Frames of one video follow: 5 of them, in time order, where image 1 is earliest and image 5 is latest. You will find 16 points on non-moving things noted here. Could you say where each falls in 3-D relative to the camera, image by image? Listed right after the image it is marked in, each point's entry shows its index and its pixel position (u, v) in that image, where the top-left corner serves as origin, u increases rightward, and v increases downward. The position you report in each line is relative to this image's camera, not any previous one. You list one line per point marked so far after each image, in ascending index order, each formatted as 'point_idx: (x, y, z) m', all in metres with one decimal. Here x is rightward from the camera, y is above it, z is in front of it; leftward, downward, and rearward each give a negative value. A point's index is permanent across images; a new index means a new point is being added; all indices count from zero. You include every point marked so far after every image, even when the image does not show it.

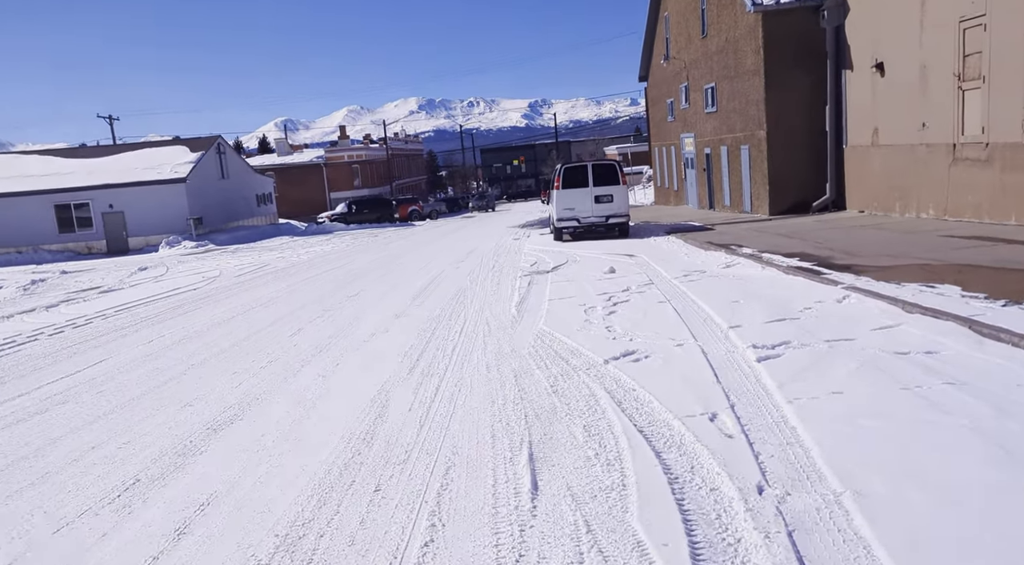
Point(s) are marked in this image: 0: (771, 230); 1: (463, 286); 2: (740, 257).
0: (+6.2, +1.2, +19.7) m
1: (-0.8, -0.1, +13.9) m
2: (+4.1, +0.5, +14.7) m
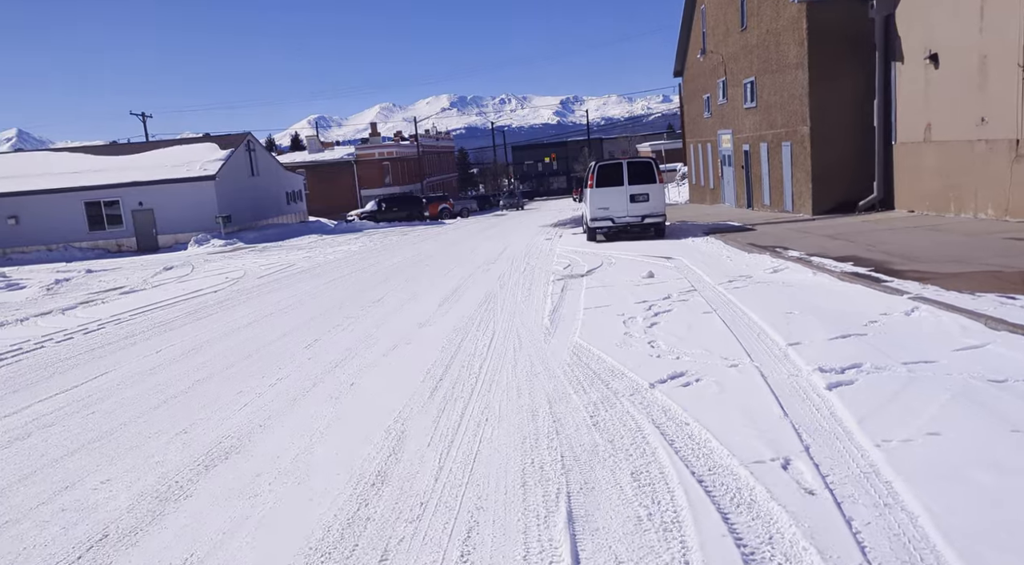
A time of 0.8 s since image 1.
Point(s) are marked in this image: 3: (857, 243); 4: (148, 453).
0: (+6.9, +1.2, +18.7) m
1: (-0.3, -0.1, +13.2) m
2: (+4.6, +0.4, +13.8) m
3: (+6.4, +0.7, +15.3) m
4: (-2.4, -1.1, +5.4) m
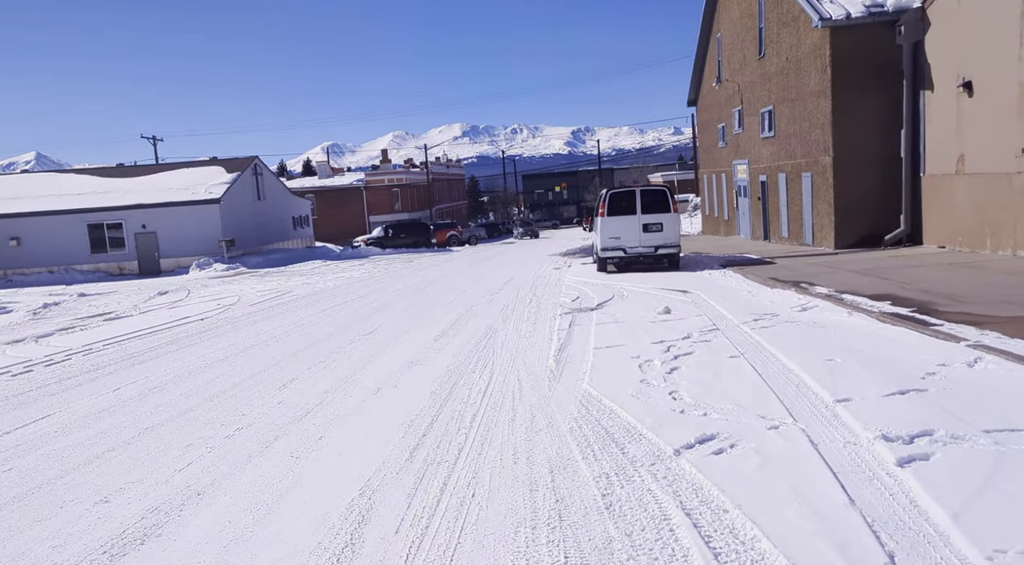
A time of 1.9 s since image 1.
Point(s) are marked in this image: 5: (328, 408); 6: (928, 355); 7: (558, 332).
0: (+7.0, +0.3, +17.6) m
1: (-0.3, -0.6, +12.1) m
2: (+4.7, -0.2, +12.7) m
3: (+6.5, 0.0, +14.2) m
4: (-2.4, -1.3, +4.3) m
5: (-1.6, -1.1, +7.1) m
6: (+3.8, -0.7, +7.5) m
7: (+0.6, -0.7, +10.9) m
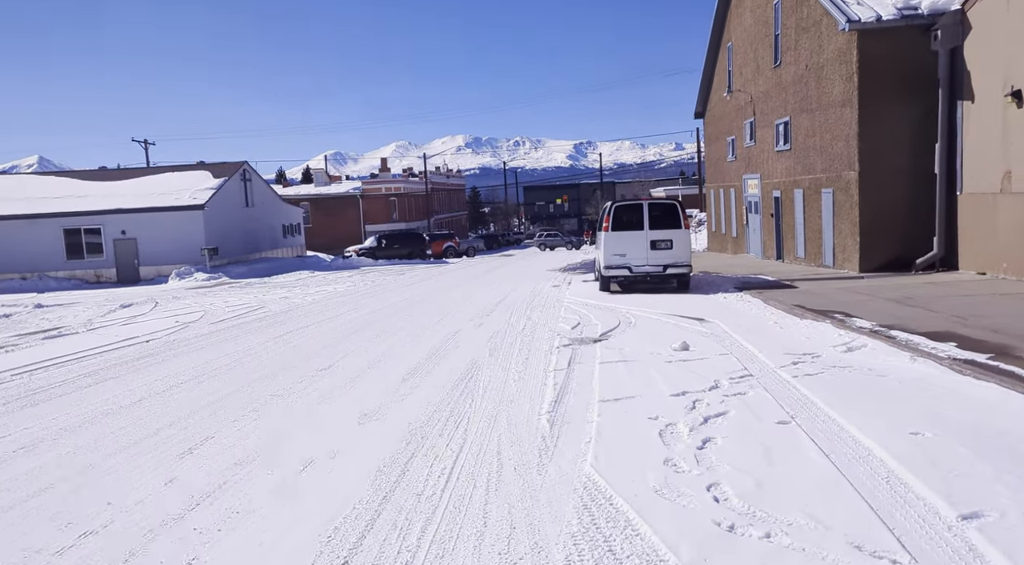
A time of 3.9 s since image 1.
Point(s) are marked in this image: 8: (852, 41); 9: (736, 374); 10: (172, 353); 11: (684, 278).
0: (+6.9, -0.2, +15.6) m
1: (-0.4, -1.0, +10.2) m
2: (+4.5, -0.7, +10.7) m
3: (+6.4, -0.5, +12.2) m
4: (-2.6, -1.5, +2.3) m
5: (-1.7, -1.3, +5.1) m
6: (+3.6, -1.0, +5.6) m
7: (+0.5, -1.0, +9.0) m
8: (+8.2, +5.8, +19.8) m
9: (+2.3, -0.9, +8.5) m
10: (-5.1, -1.1, +12.4) m
11: (+3.8, +0.1, +18.1) m
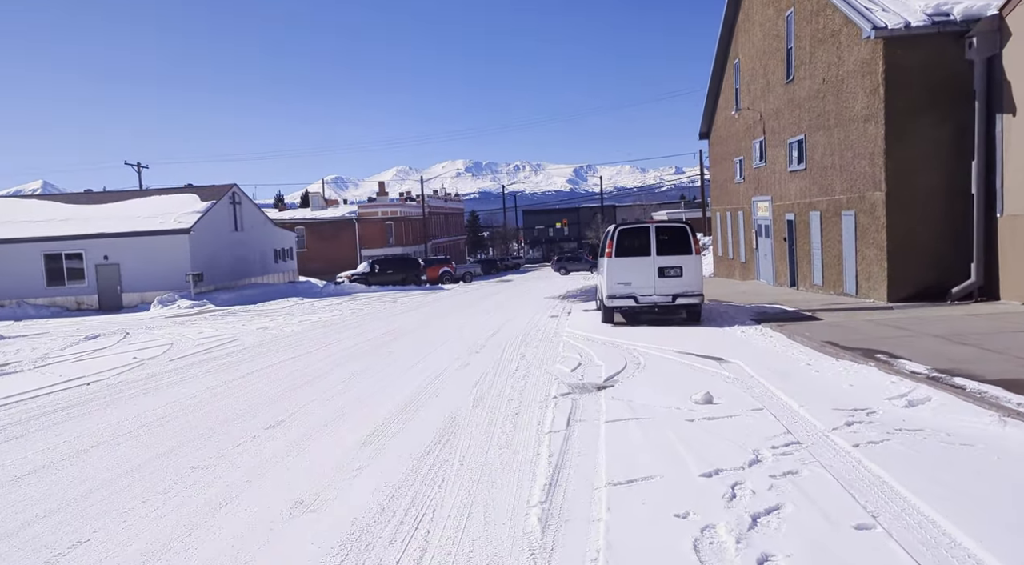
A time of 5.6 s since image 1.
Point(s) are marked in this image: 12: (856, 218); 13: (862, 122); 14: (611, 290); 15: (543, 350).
0: (+6.8, -0.8, +13.9) m
1: (-0.6, -1.4, +8.4) m
2: (+4.4, -1.1, +9.0) m
3: (+6.3, -0.9, +10.5) m
4: (-2.7, -1.7, +0.6) m
5: (-1.9, -1.5, +3.3) m
6: (+3.5, -1.3, +3.8) m
7: (+0.3, -1.4, +7.2) m
8: (+8.1, +5.1, +18.2) m
9: (+2.2, -1.3, +6.7) m
10: (-5.3, -1.5, +10.7) m
11: (+3.7, -0.5, +16.4) m
12: (+8.4, +1.6, +20.0) m
13: (+8.2, +3.8, +19.3) m
14: (+2.0, -0.2, +16.2) m
15: (+0.5, -1.1, +13.6) m
